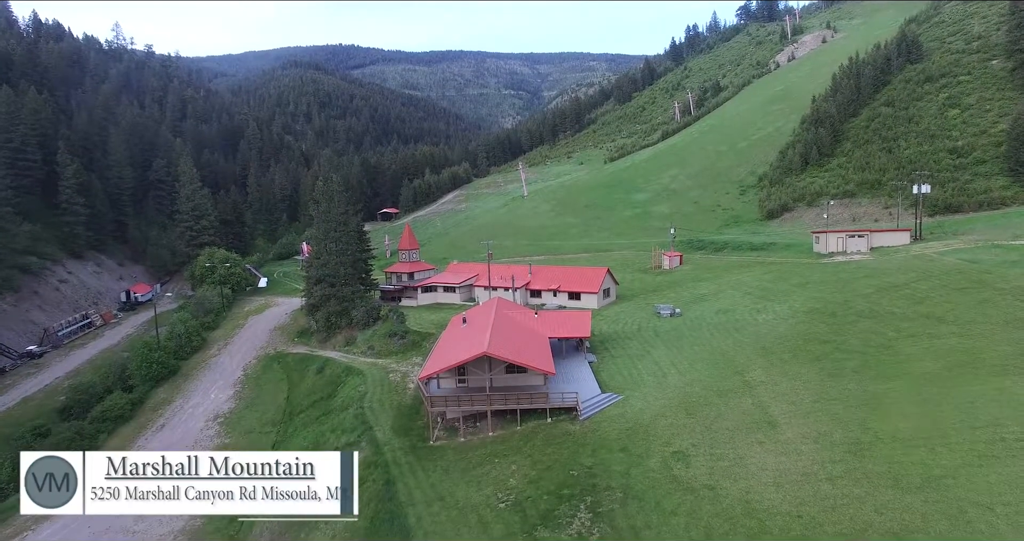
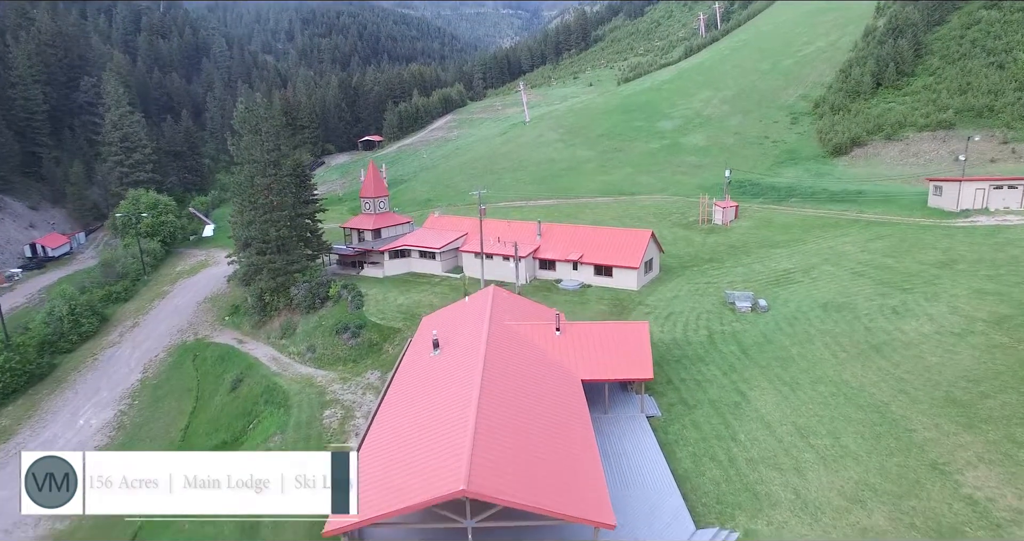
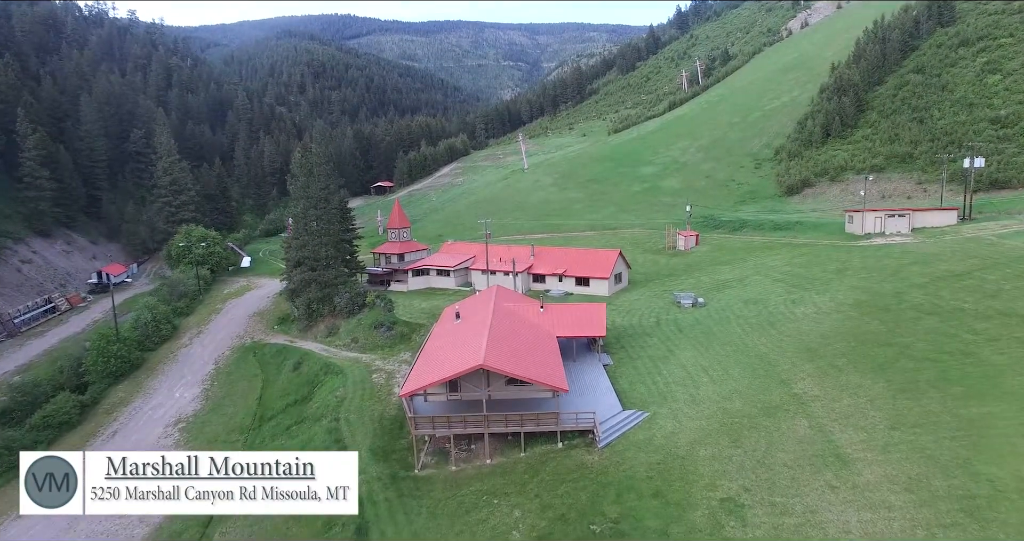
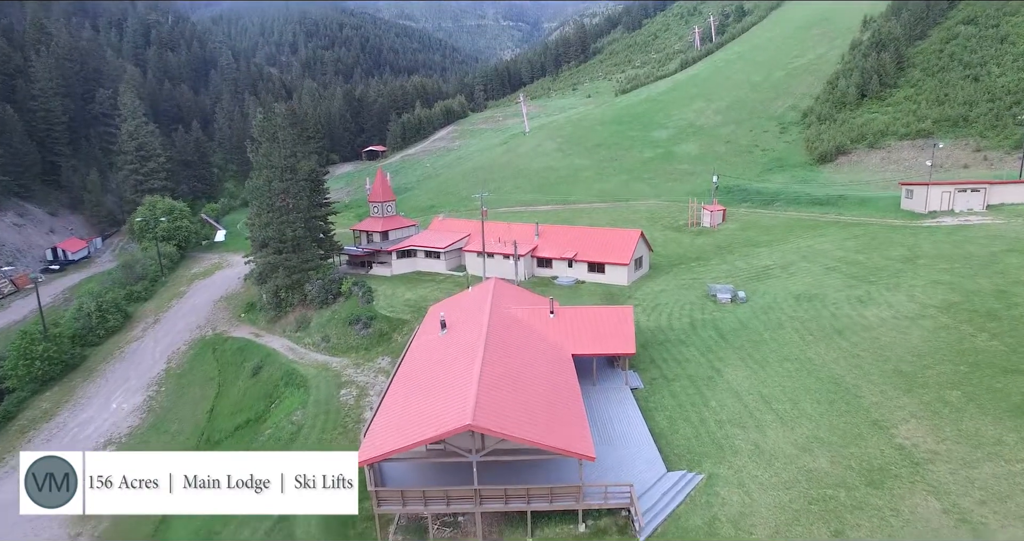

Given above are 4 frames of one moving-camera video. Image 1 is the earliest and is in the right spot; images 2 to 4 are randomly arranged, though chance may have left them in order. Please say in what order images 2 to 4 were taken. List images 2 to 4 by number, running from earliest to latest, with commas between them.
3, 4, 2
